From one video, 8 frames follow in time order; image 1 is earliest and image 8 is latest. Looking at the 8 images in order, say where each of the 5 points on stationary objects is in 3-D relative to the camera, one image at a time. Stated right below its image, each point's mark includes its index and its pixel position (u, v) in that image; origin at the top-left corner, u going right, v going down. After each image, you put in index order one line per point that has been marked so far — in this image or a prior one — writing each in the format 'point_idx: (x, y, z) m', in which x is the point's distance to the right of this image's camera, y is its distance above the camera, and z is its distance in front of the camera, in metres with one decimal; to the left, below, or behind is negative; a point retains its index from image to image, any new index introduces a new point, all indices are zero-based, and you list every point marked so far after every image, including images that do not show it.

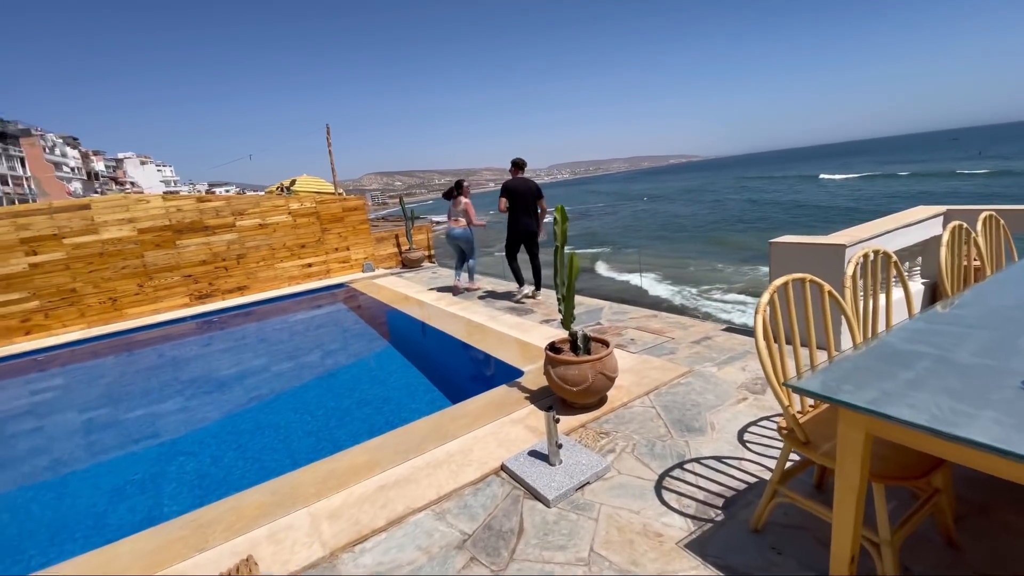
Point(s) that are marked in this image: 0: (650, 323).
0: (+1.3, -0.3, +4.3) m
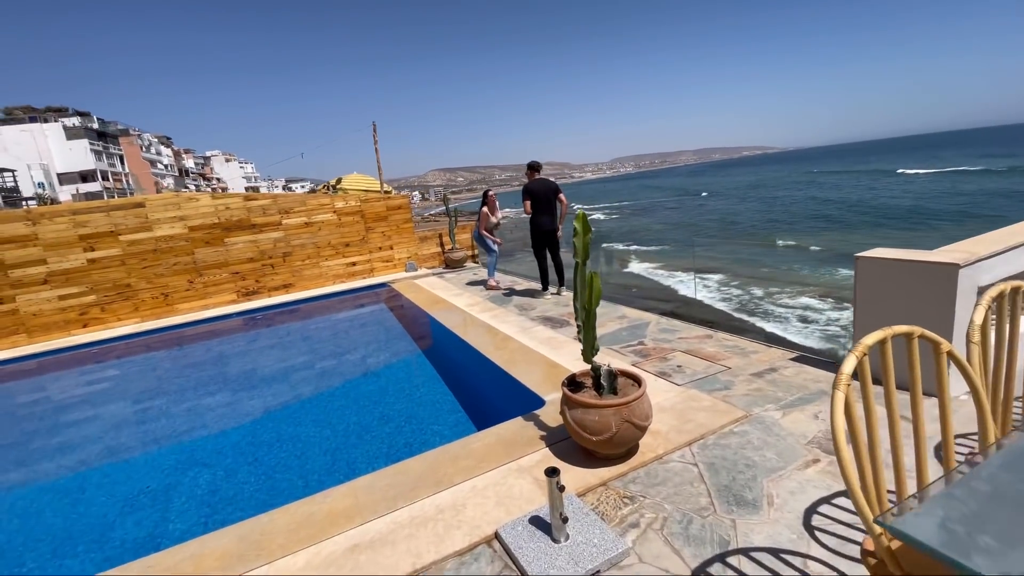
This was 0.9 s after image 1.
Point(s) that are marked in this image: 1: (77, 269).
0: (+1.5, -0.5, +3.7) m
1: (-6.3, +0.3, +6.8) m
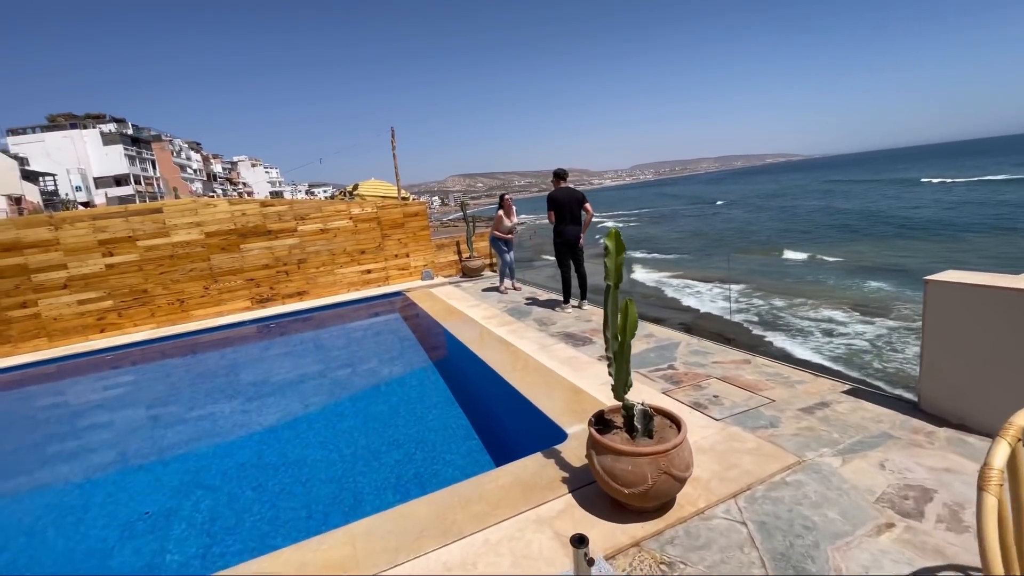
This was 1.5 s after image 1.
0: (+1.6, -0.6, +3.3) m
1: (-6.0, +0.2, +6.8) m
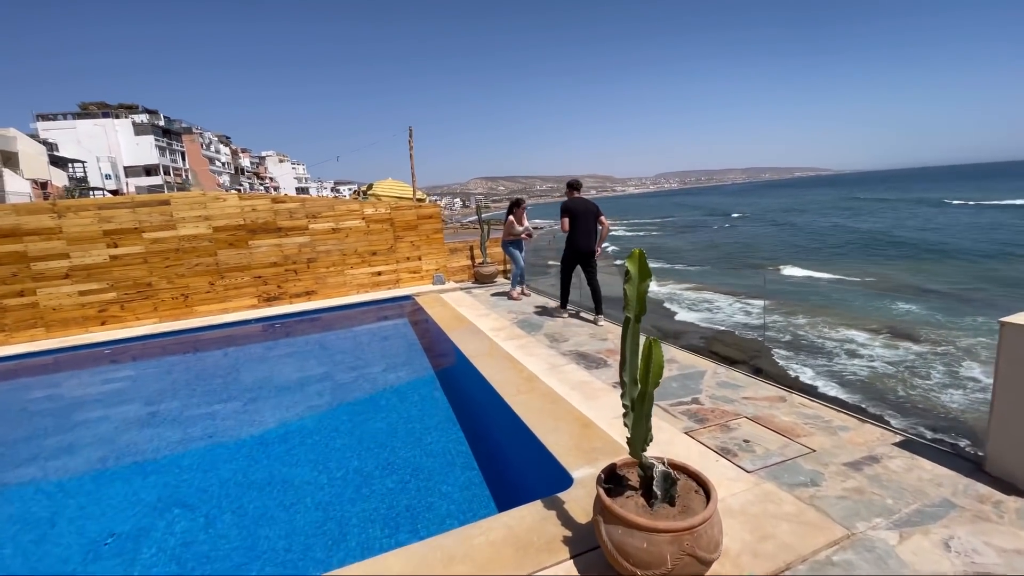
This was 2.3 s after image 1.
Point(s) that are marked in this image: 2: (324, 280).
0: (+1.6, -0.8, +3.0) m
1: (-5.8, +0.3, +6.7) m
2: (-3.2, +0.1, +7.9) m
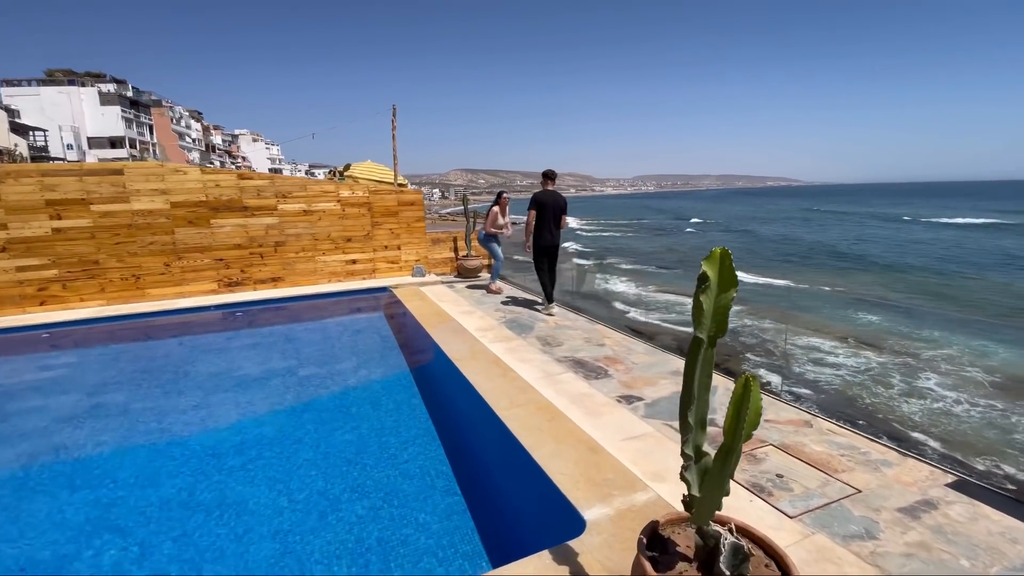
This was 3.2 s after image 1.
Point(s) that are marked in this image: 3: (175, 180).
0: (+1.6, -0.9, +2.6) m
1: (-6.0, +0.6, +5.9) m
2: (-3.4, +0.3, +7.3) m
3: (-4.6, +1.5, +6.4) m
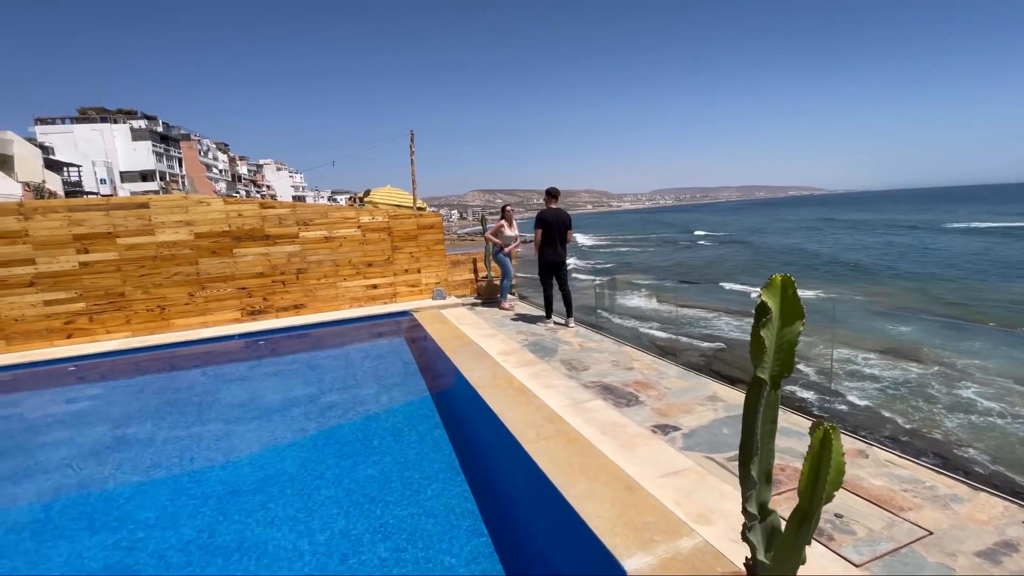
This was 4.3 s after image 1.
0: (+1.8, -1.0, +2.4) m
1: (-5.7, +0.2, +6.0) m
2: (-3.1, -0.1, +7.3) m
3: (-4.3, +1.1, +6.5) m
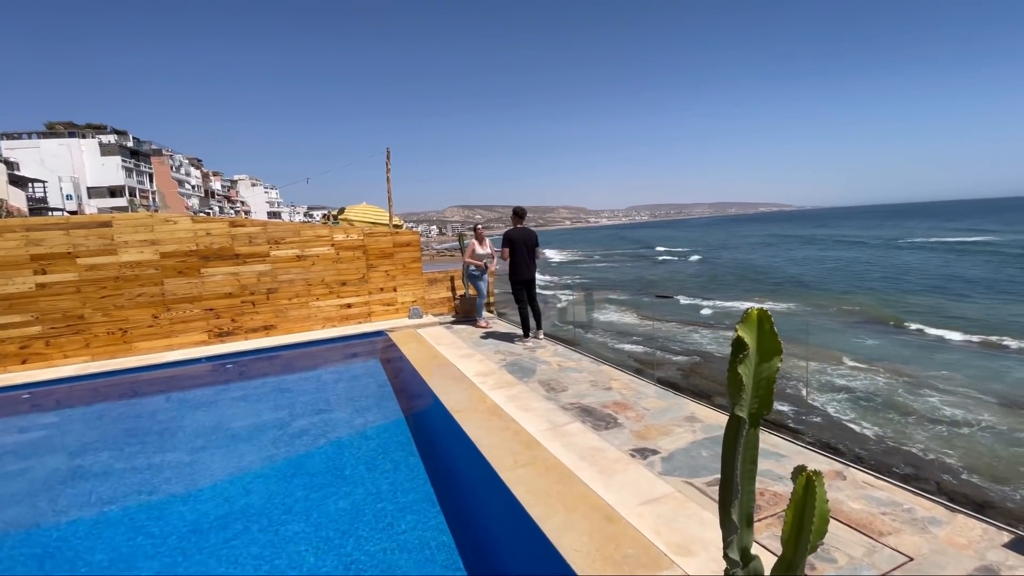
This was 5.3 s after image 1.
0: (+1.6, -1.1, +2.4) m
1: (-6.0, -0.1, +5.7) m
2: (-3.4, -0.4, +7.1) m
3: (-4.6, +0.8, +6.3) m
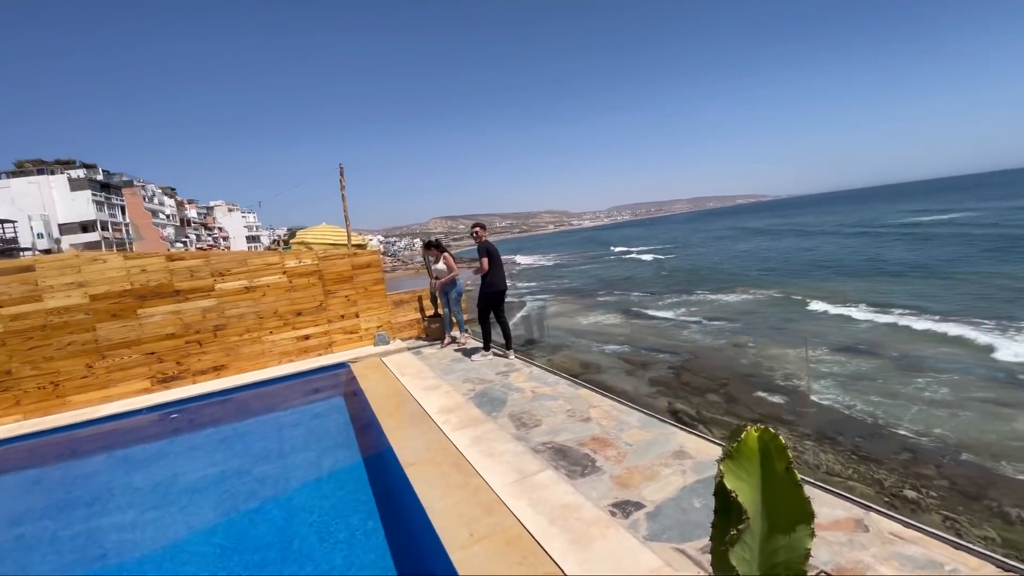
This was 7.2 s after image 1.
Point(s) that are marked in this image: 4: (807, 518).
0: (+1.4, -1.1, +1.9) m
1: (-6.3, -0.7, +5.1) m
2: (-3.8, -0.9, +6.6) m
3: (-5.1, +0.2, +5.7) m
4: (+0.3, -0.3, +0.6) m
